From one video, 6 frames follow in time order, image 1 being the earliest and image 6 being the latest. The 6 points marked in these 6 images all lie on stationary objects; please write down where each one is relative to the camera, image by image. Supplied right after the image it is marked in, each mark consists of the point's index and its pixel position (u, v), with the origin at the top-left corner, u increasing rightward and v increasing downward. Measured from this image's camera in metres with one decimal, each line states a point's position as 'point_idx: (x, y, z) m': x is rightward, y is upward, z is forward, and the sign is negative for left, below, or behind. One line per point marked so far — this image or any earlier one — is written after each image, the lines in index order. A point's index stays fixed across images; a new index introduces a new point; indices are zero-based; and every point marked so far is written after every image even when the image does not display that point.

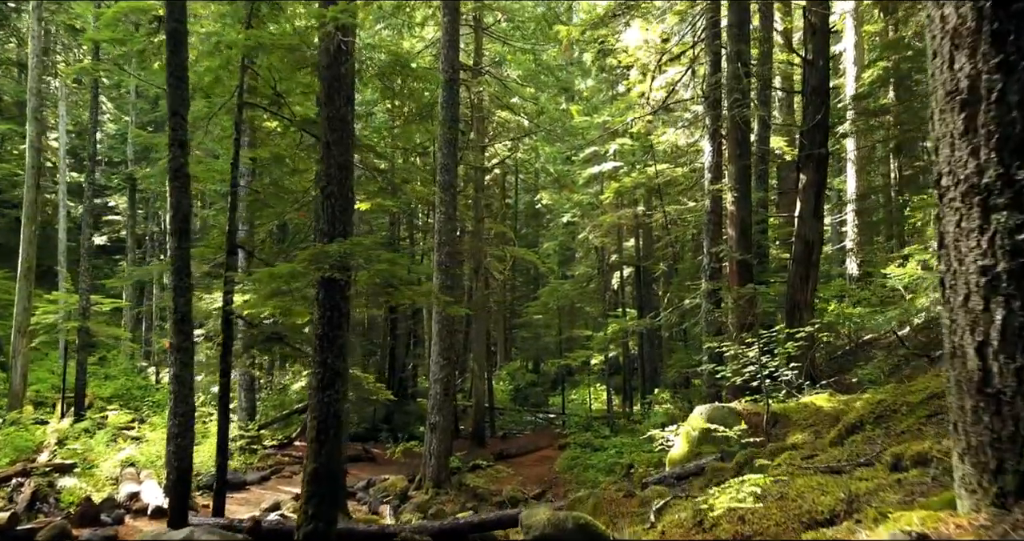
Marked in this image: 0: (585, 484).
0: (+1.4, -4.1, +14.1) m
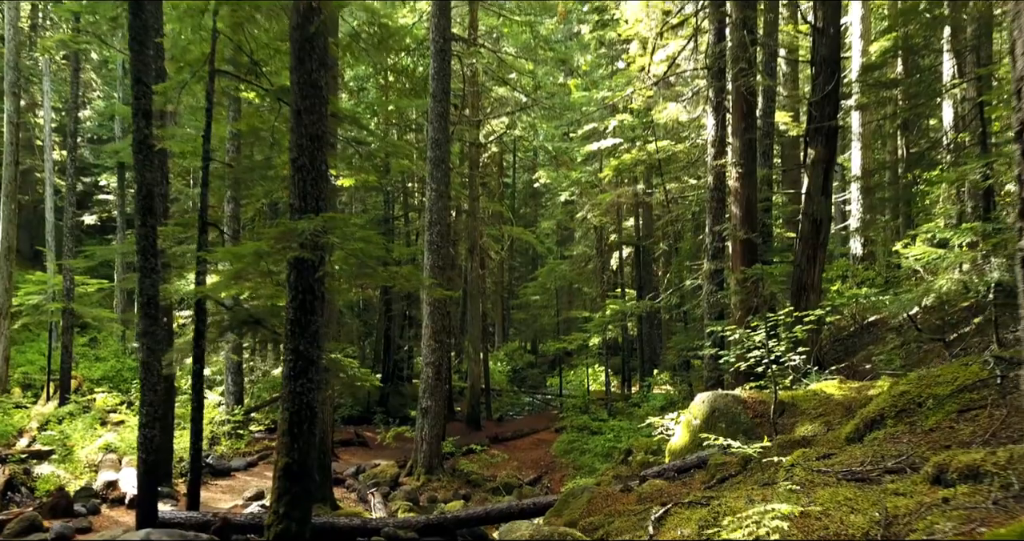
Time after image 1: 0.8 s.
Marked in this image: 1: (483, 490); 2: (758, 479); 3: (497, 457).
0: (+1.3, -3.8, +13.7) m
1: (-0.5, -3.8, +12.5) m
2: (+1.7, -1.4, +4.9) m
3: (-0.3, -3.8, +14.8) m
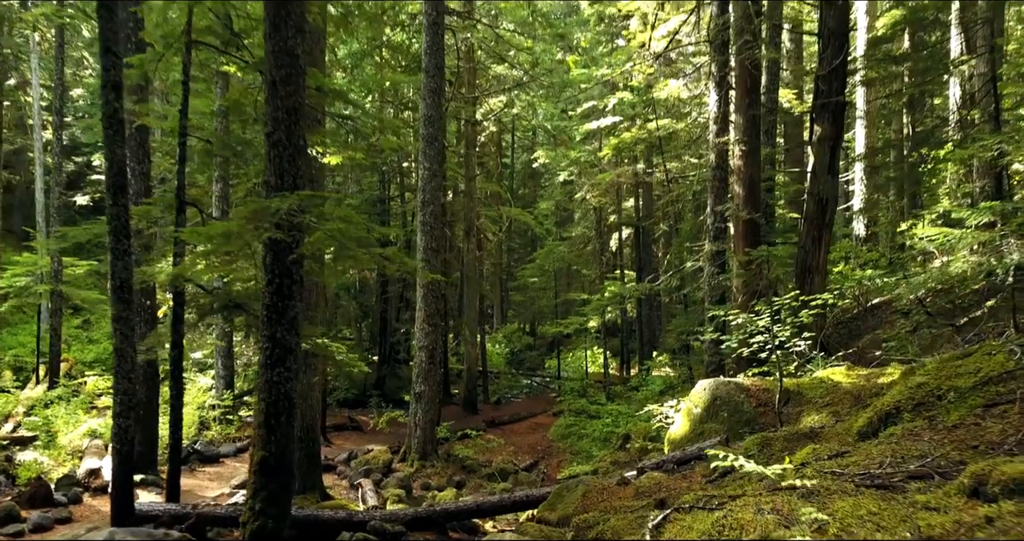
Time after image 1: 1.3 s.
0: (+1.3, -3.4, +13.5) m
1: (-0.6, -3.5, +12.3) m
2: (+1.6, -1.3, +4.6) m
3: (-0.4, -3.4, +14.6) m
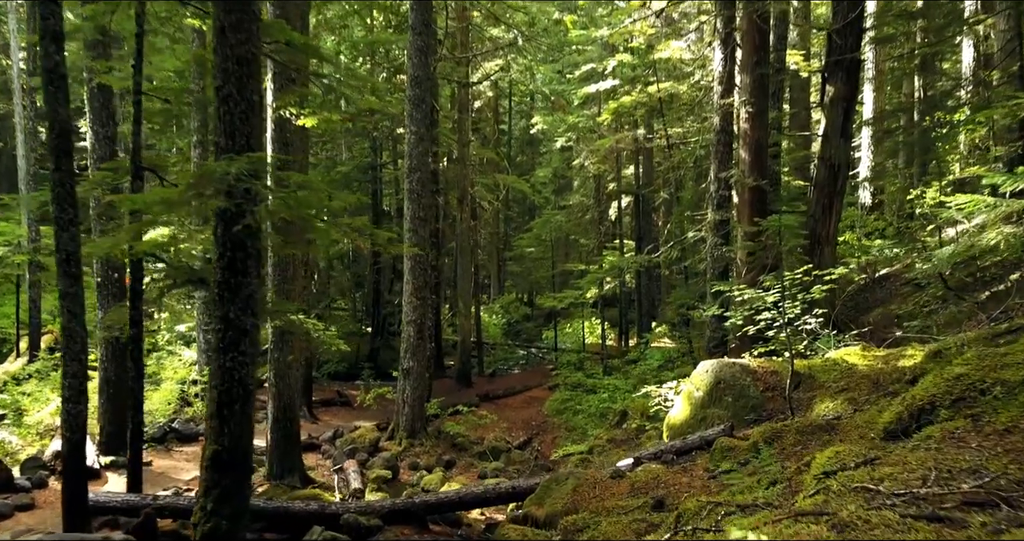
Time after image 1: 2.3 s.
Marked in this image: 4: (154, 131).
0: (+1.1, -2.9, +13.0) m
1: (-0.7, -3.0, +11.8) m
2: (+1.5, -1.2, +4.0) m
3: (-0.5, -2.9, +14.1) m
4: (-3.9, +1.5, +7.8) m
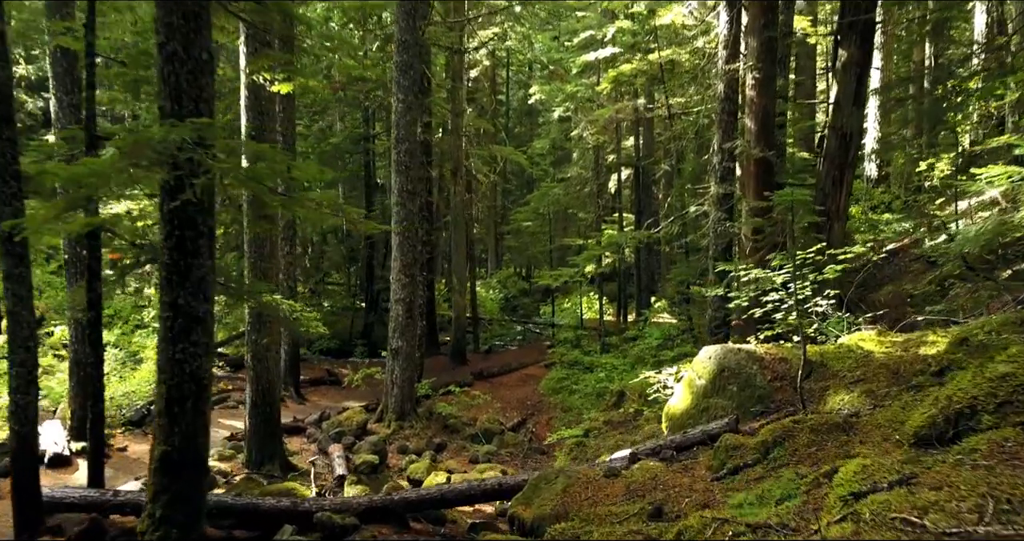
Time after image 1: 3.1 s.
0: (+1.0, -2.5, +12.6) m
1: (-0.8, -2.7, +11.4) m
2: (+1.4, -1.1, +3.5) m
3: (-0.6, -2.4, +13.7) m
4: (-4.0, +1.7, +7.2) m
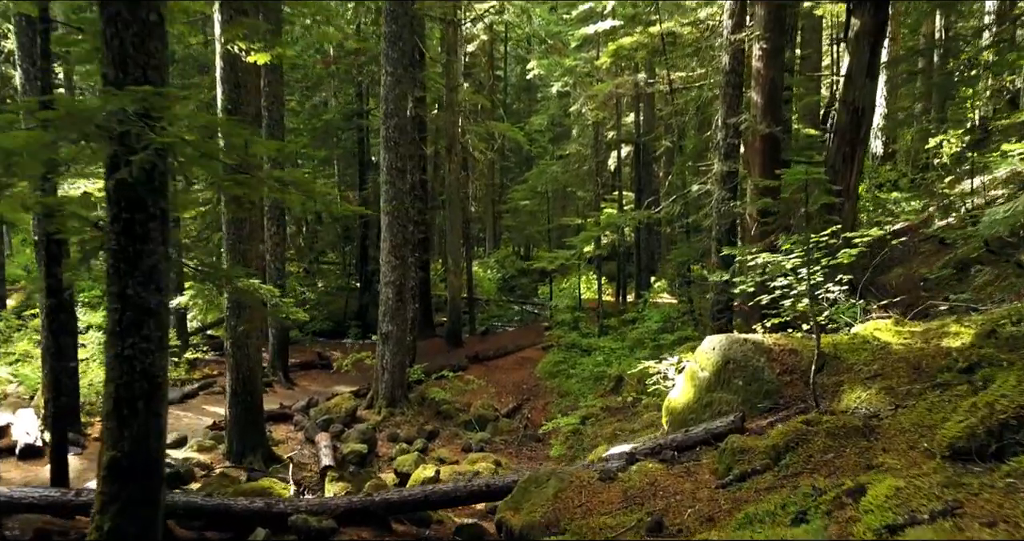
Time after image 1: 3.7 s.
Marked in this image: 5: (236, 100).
0: (+0.9, -2.1, +12.2) m
1: (-0.9, -2.4, +11.1) m
2: (+1.3, -1.1, +3.1) m
3: (-0.7, -2.0, +13.3) m
4: (-4.0, +1.9, +6.7) m
5: (-3.0, +1.9, +7.9) m
